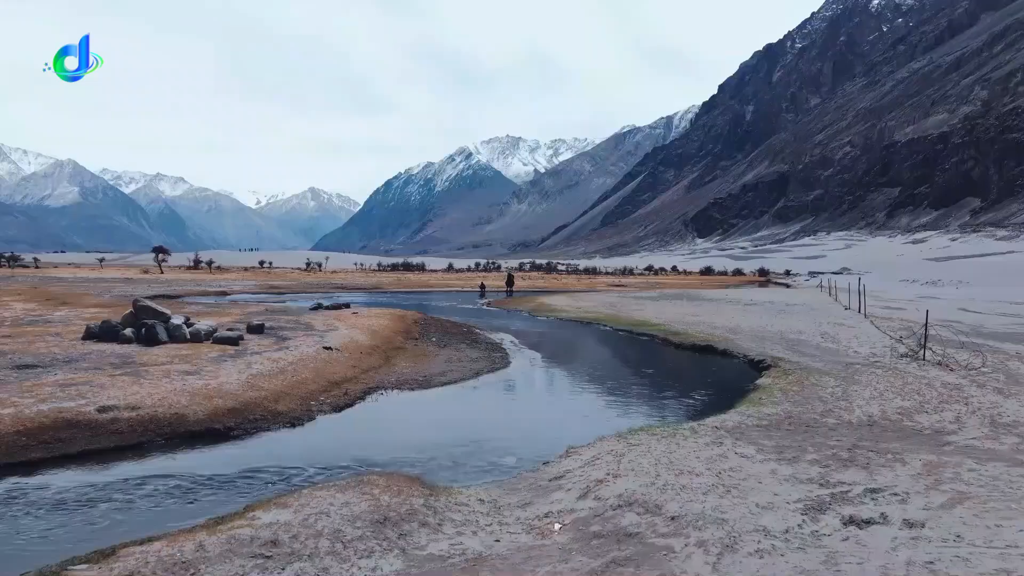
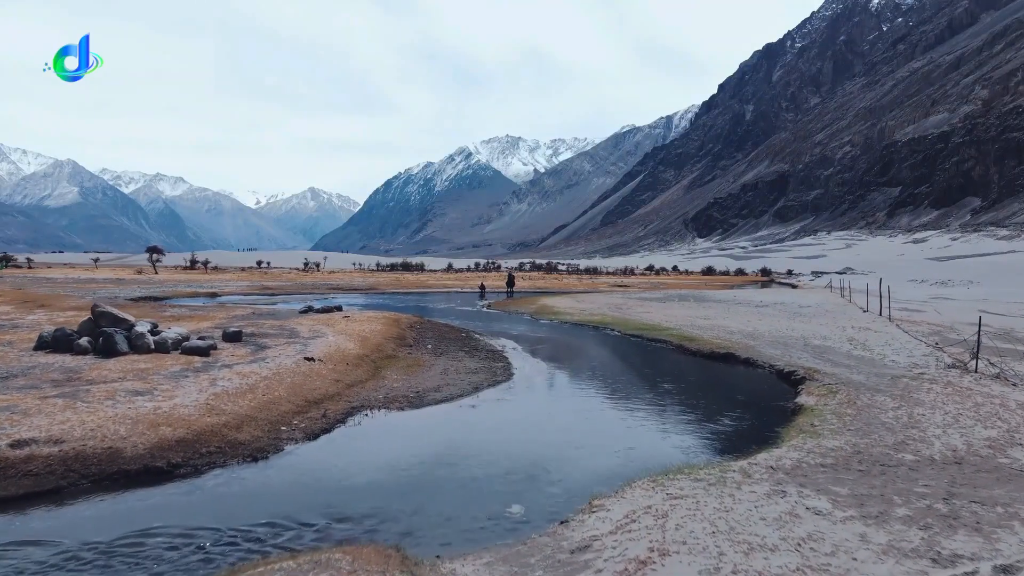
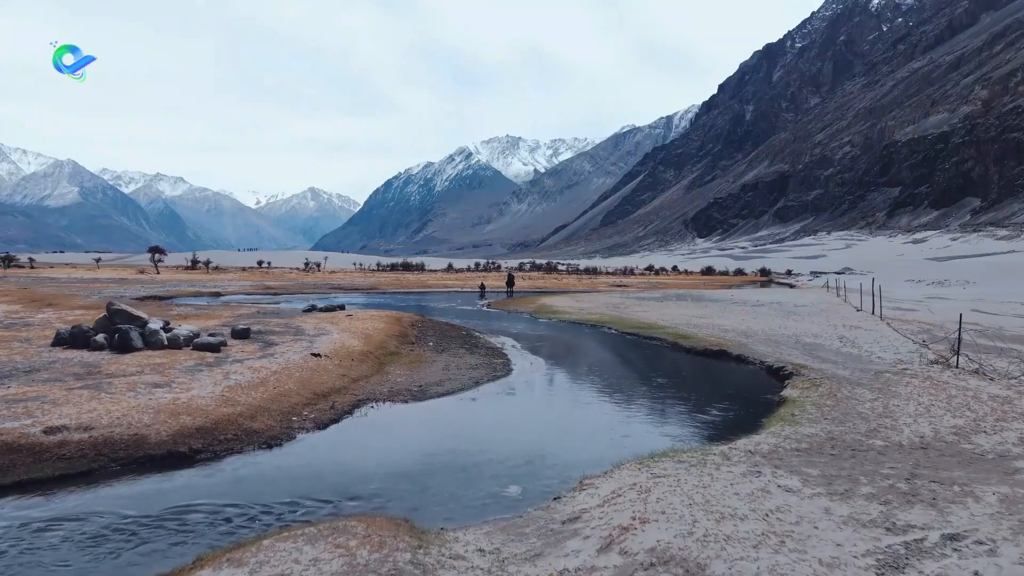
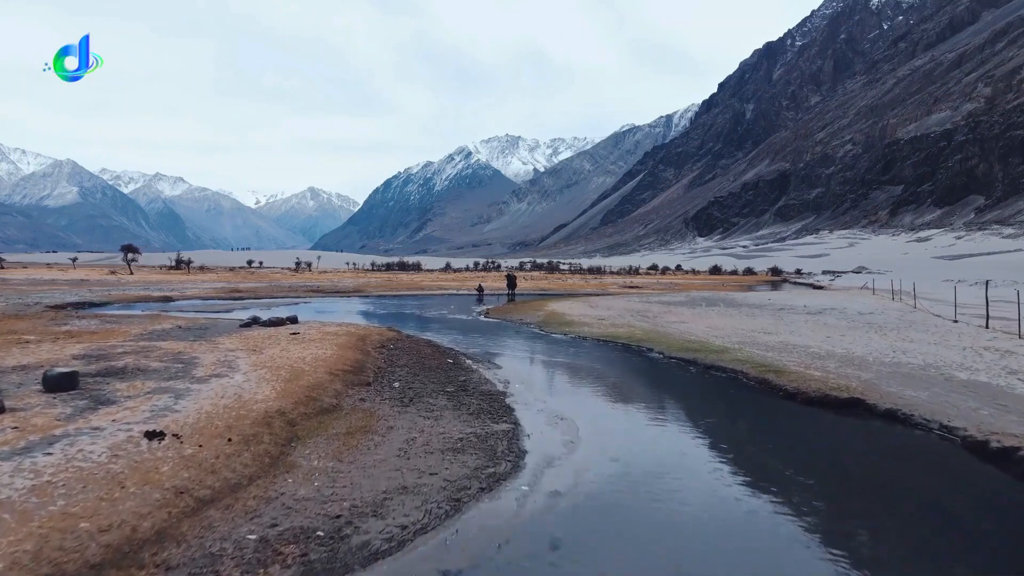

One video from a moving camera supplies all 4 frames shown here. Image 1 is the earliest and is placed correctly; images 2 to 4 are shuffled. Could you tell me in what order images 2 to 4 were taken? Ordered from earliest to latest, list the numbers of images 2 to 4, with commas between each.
3, 2, 4
